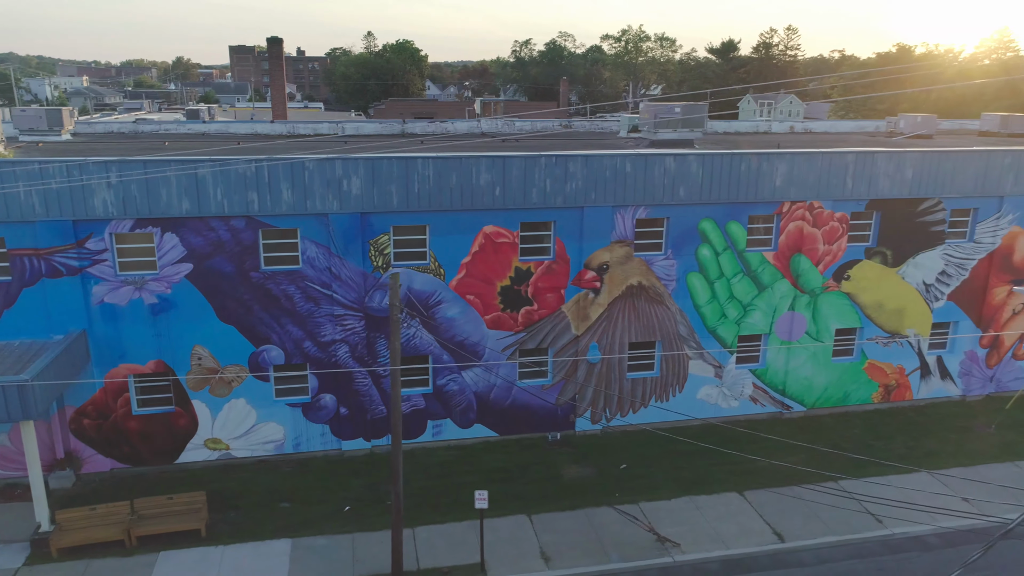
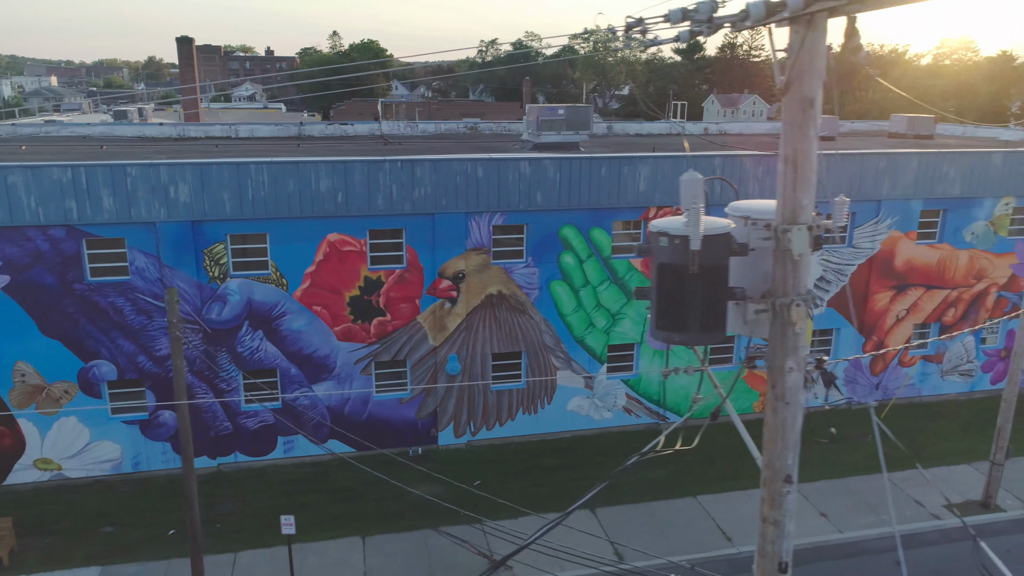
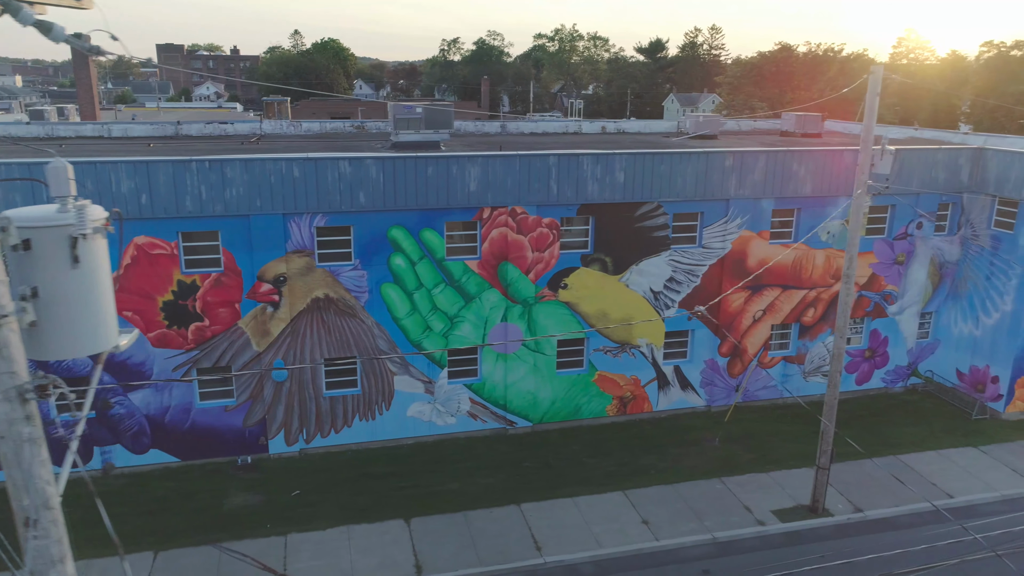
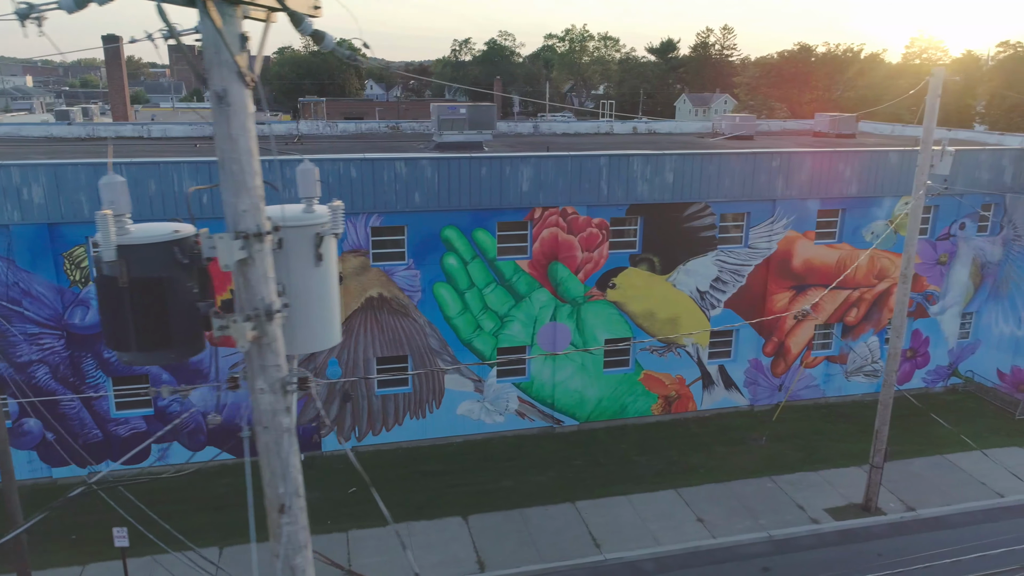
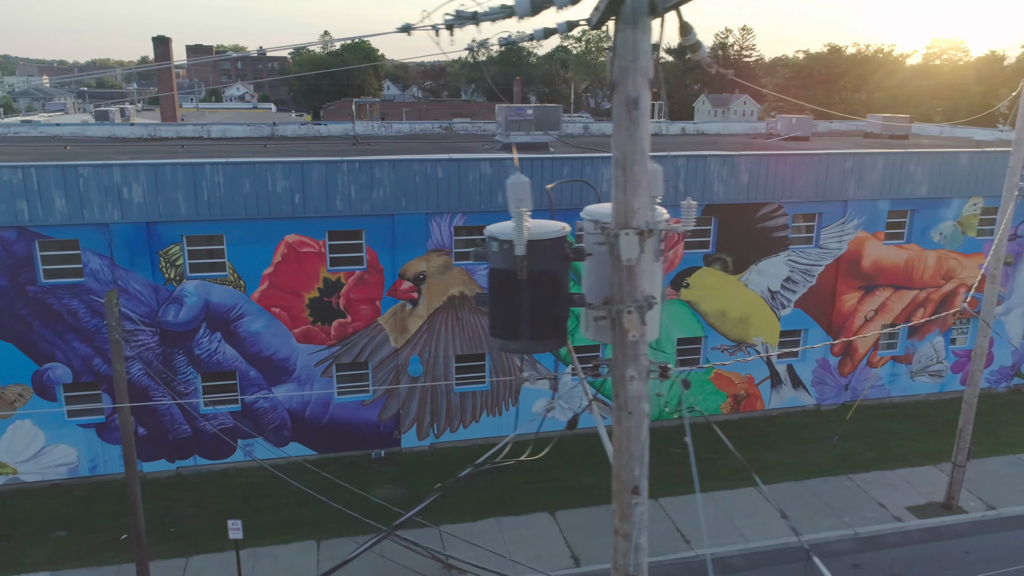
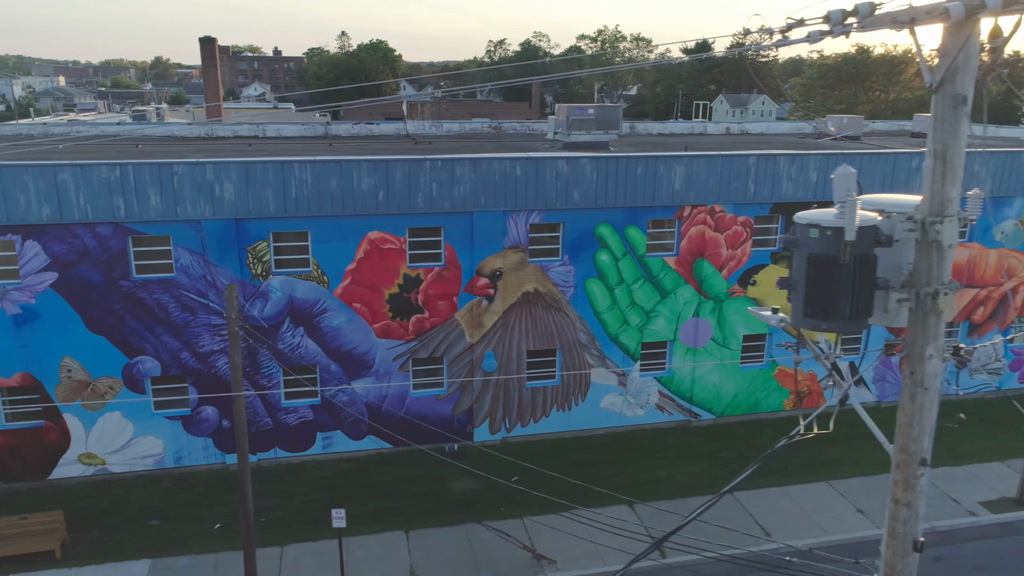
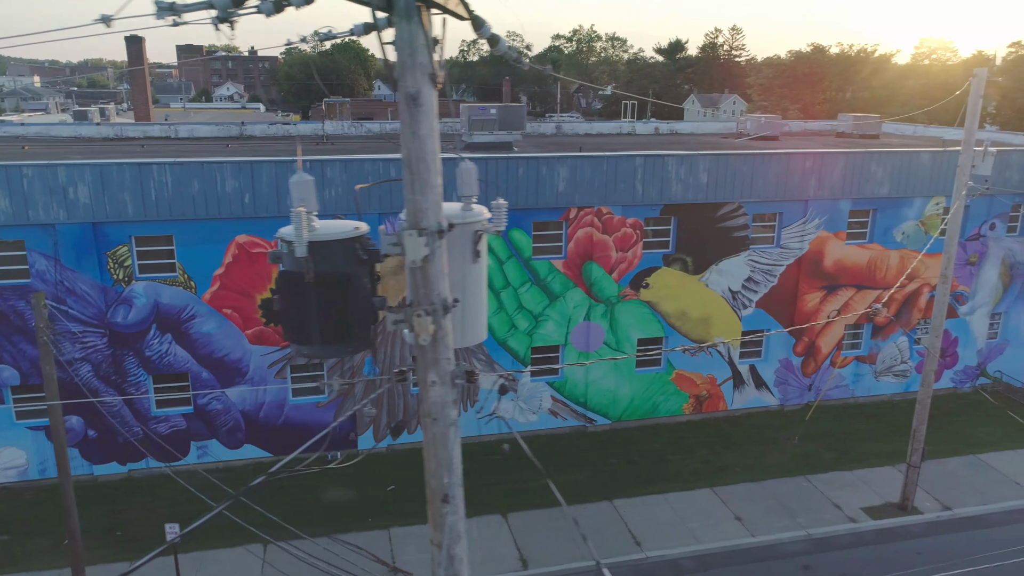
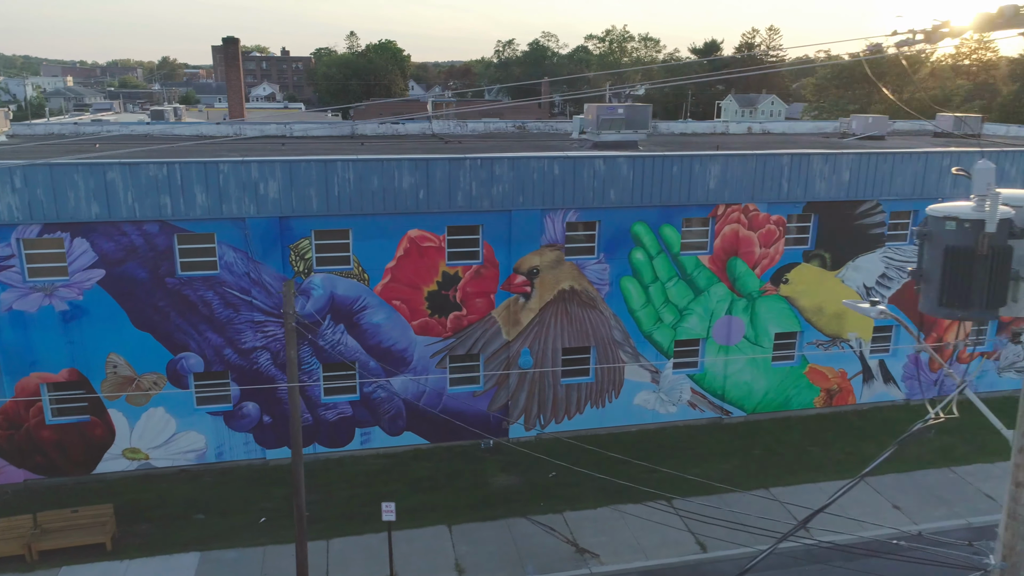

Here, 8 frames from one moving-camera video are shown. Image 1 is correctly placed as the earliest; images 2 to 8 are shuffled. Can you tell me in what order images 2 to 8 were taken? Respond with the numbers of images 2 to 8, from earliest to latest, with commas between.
8, 6, 2, 5, 7, 4, 3
